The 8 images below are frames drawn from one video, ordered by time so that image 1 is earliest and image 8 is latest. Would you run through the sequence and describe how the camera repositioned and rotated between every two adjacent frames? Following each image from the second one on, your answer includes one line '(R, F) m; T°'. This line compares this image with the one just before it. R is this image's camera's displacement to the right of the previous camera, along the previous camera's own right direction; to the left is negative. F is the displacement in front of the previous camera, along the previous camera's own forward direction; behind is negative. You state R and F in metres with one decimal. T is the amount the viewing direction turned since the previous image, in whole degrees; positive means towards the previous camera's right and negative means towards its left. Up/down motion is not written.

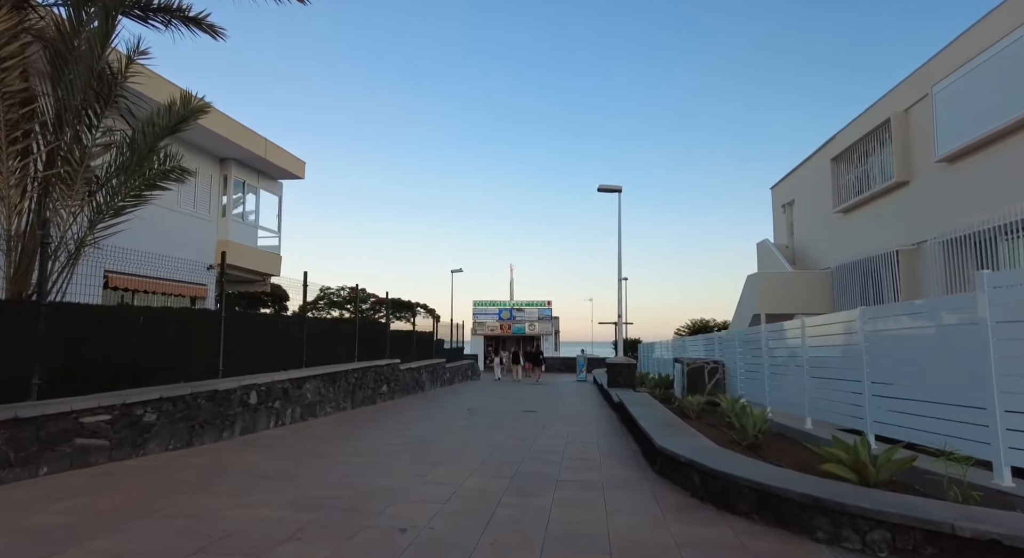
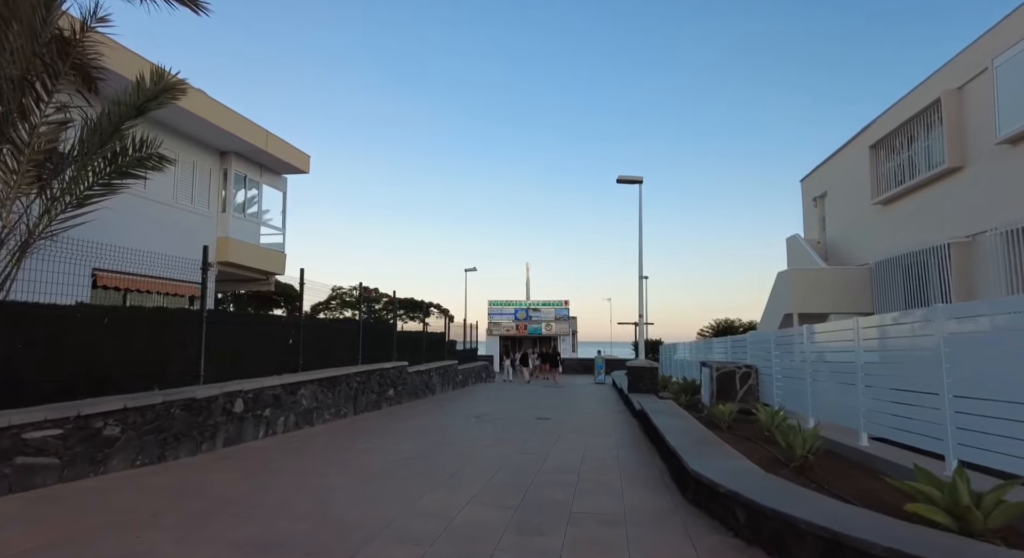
(+0.1, +0.9) m; -2°
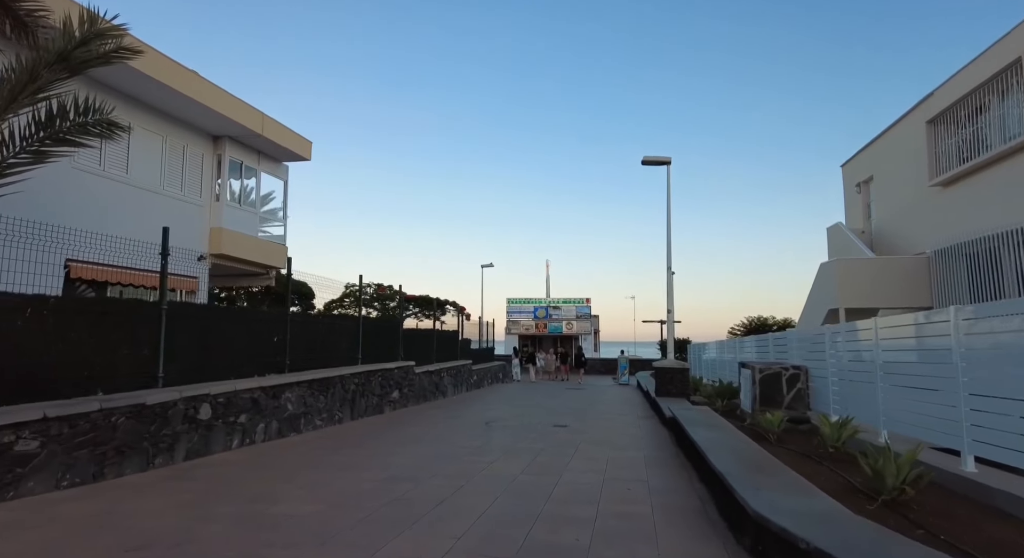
(+0.2, +1.3) m; -2°
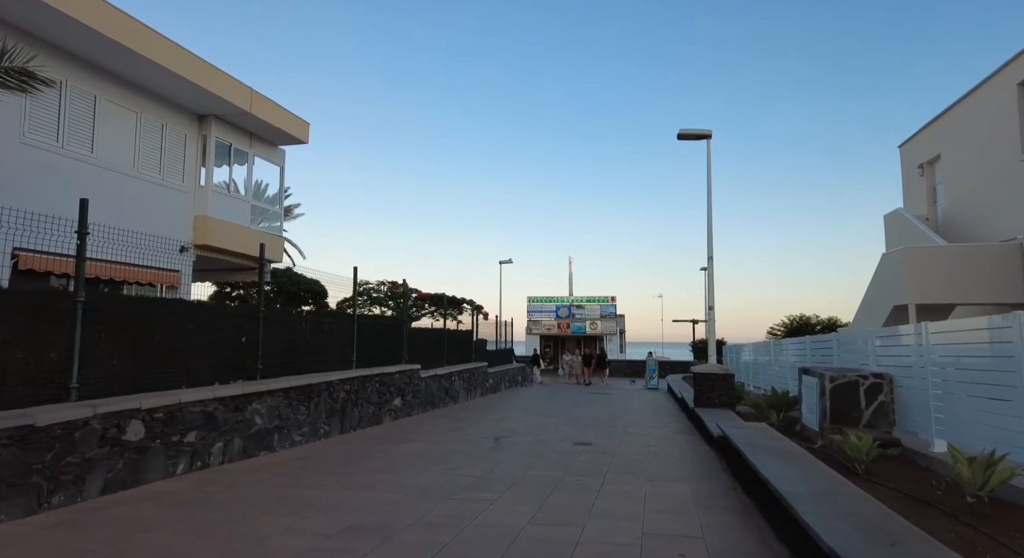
(+0.2, +1.6) m; -2°
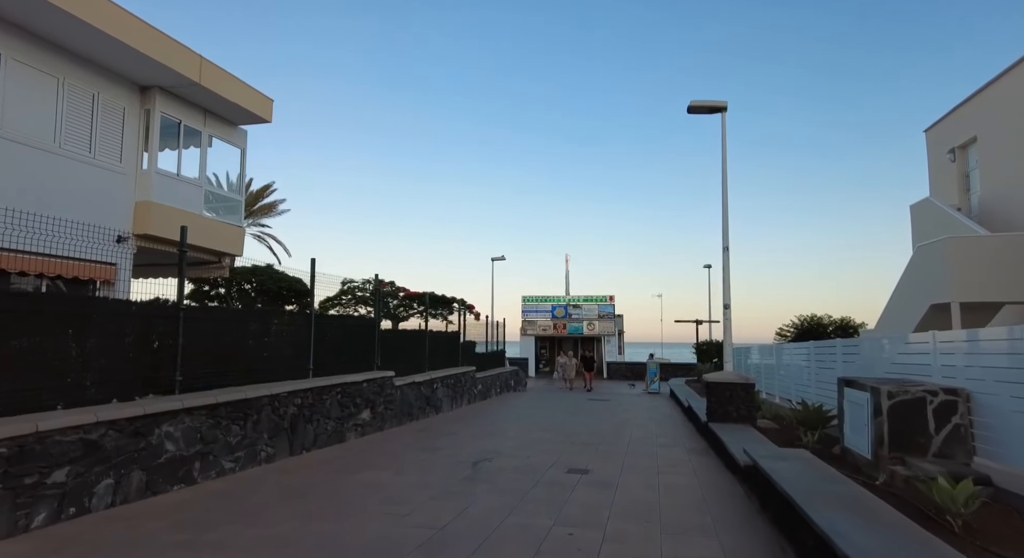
(+0.2, +1.6) m; 0°
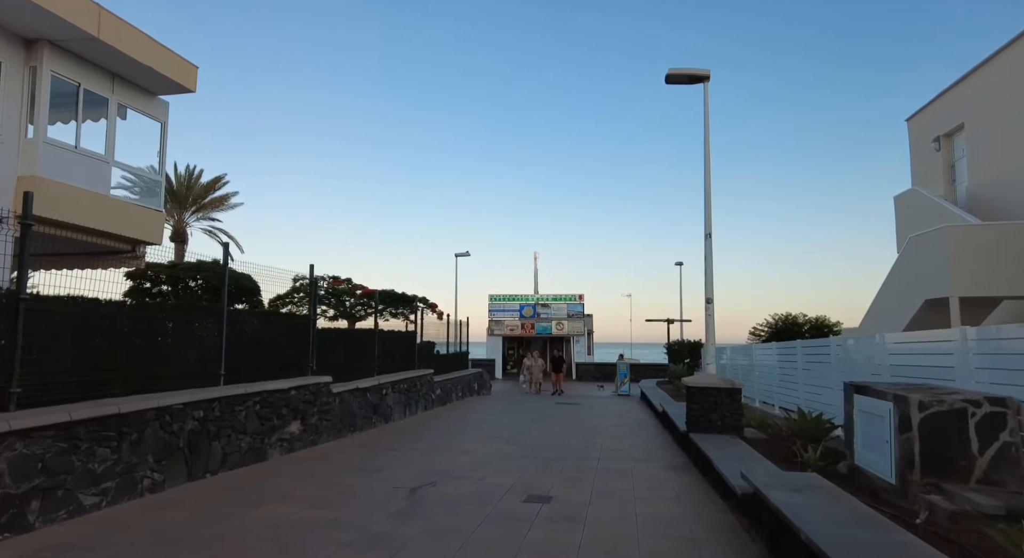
(+0.3, +1.3) m; +3°
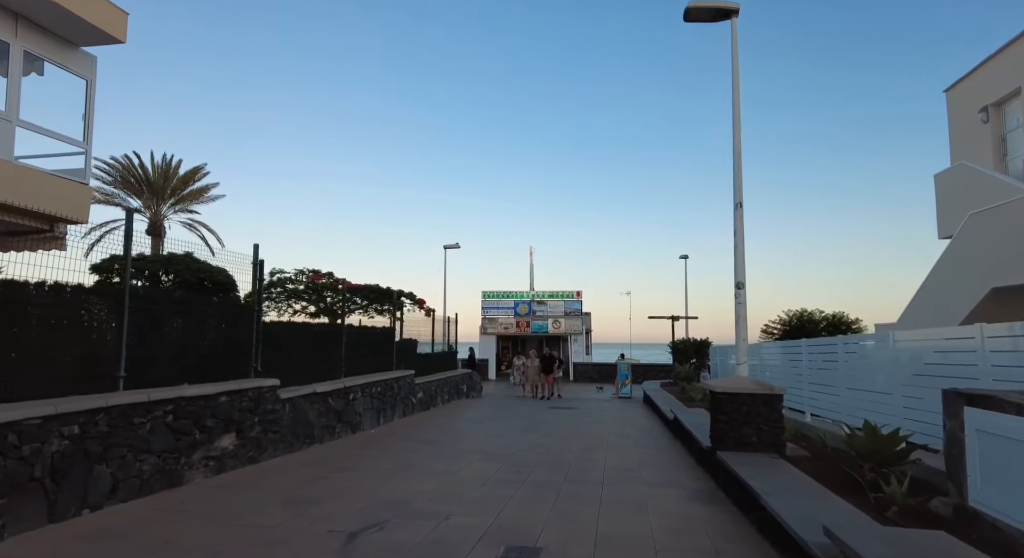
(+0.2, +1.8) m; 0°
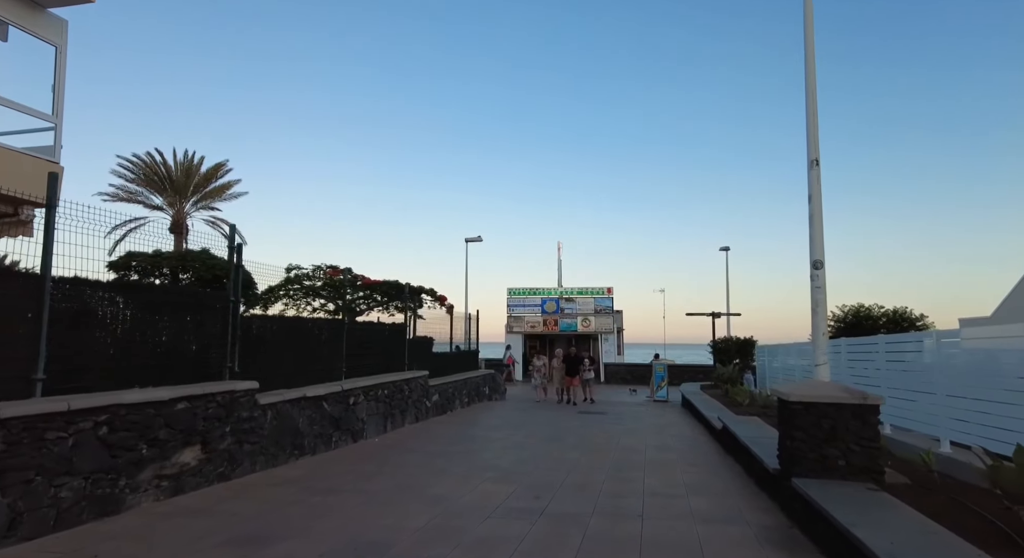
(+0.2, +1.4) m; -3°
